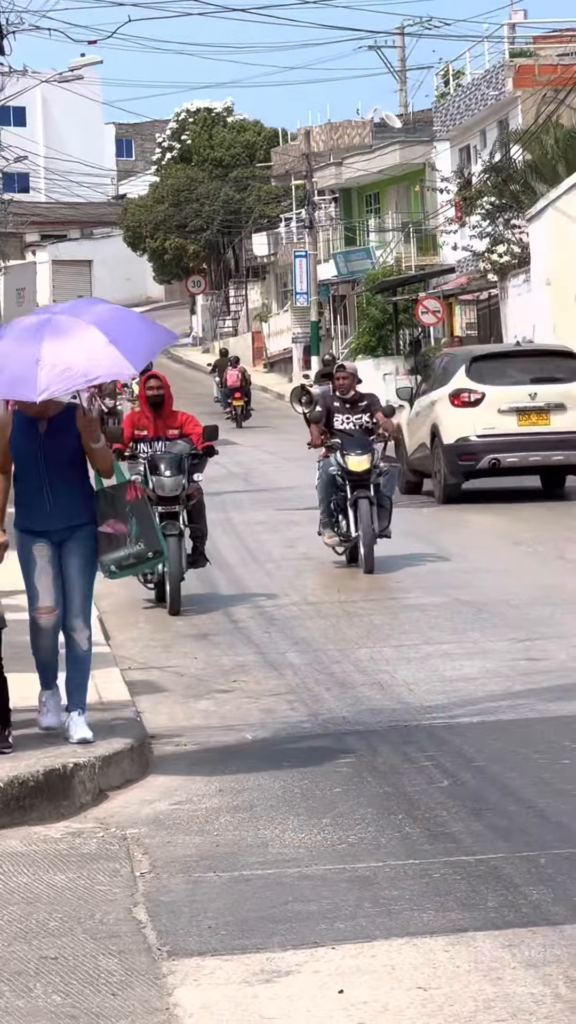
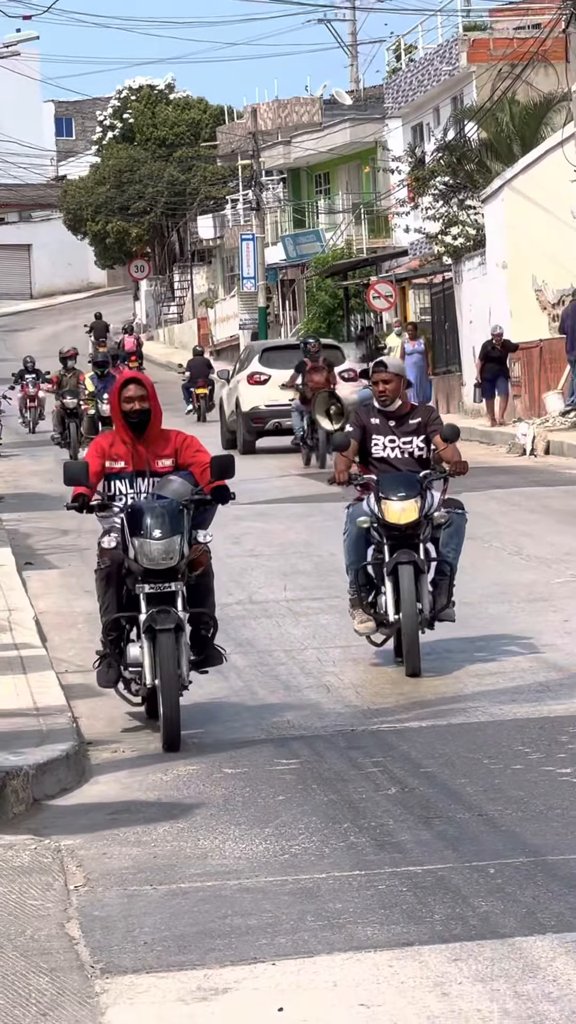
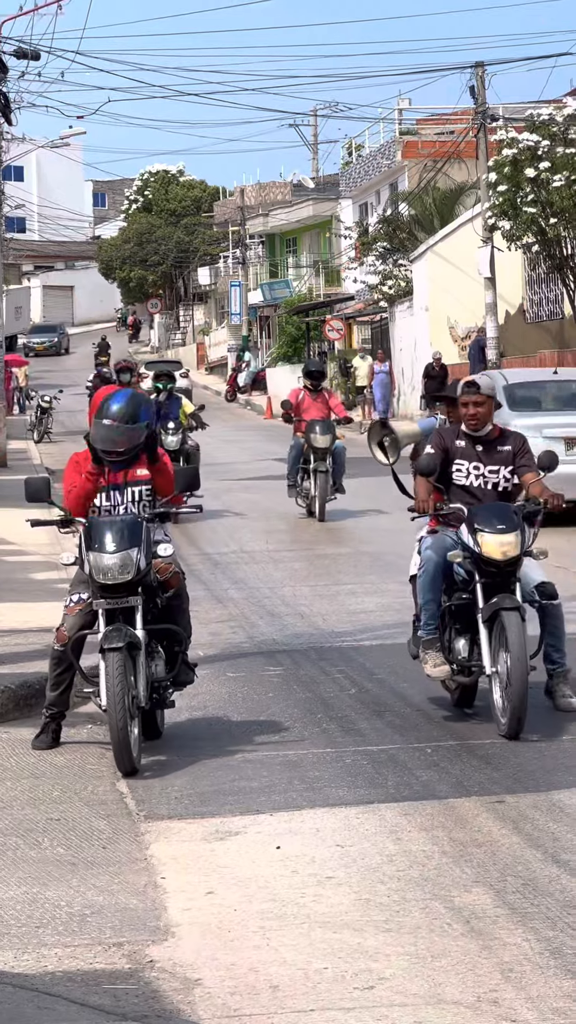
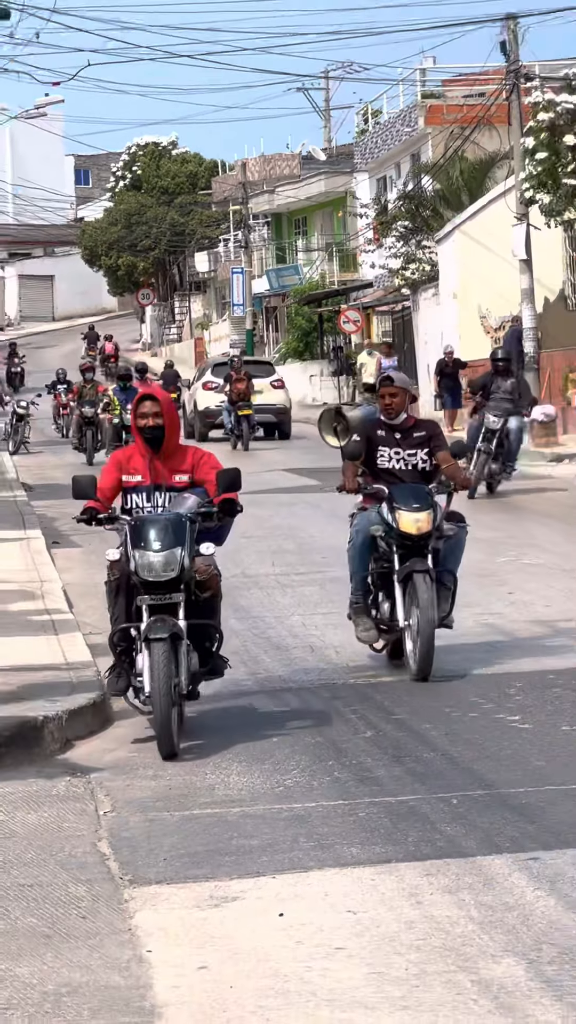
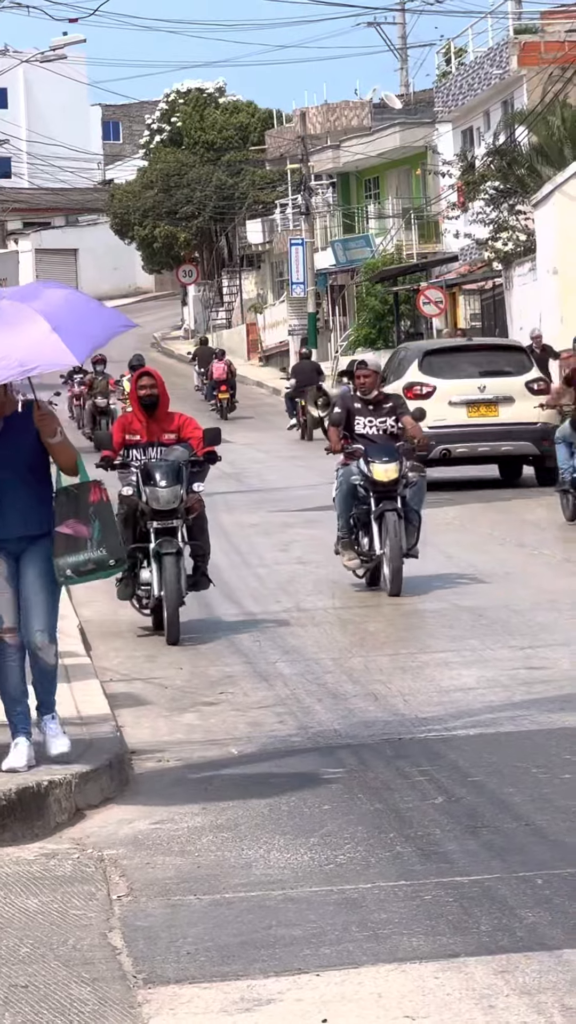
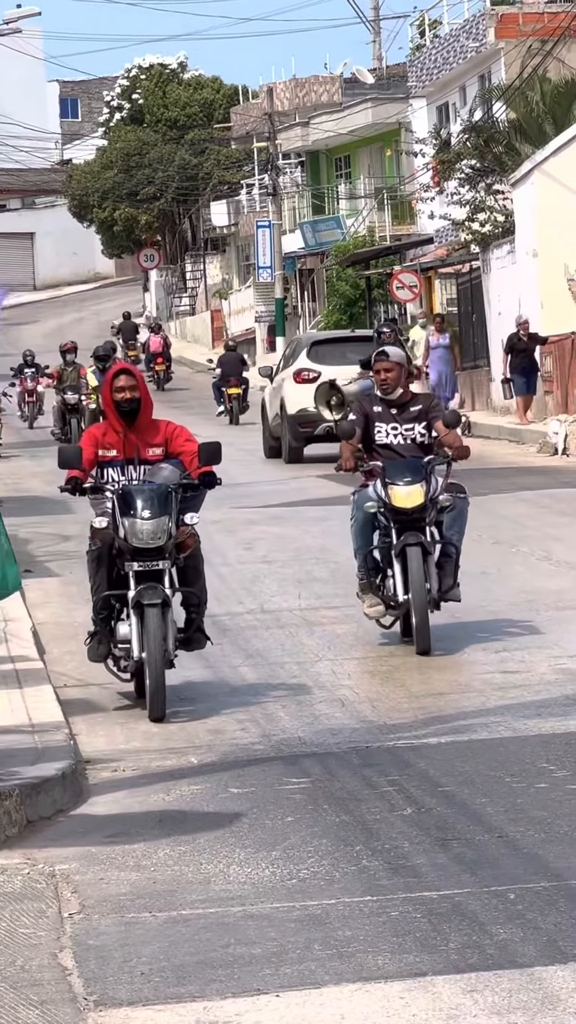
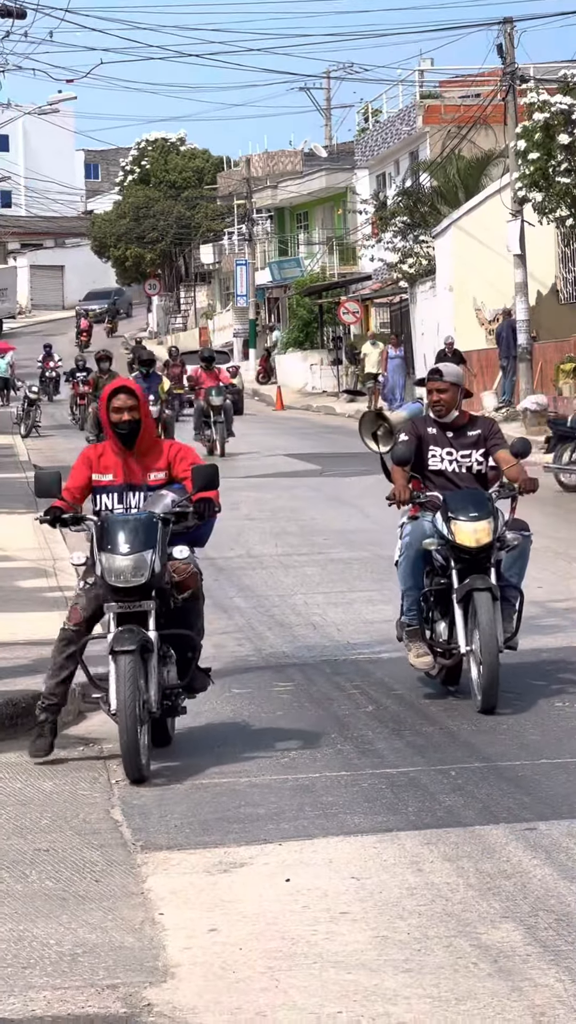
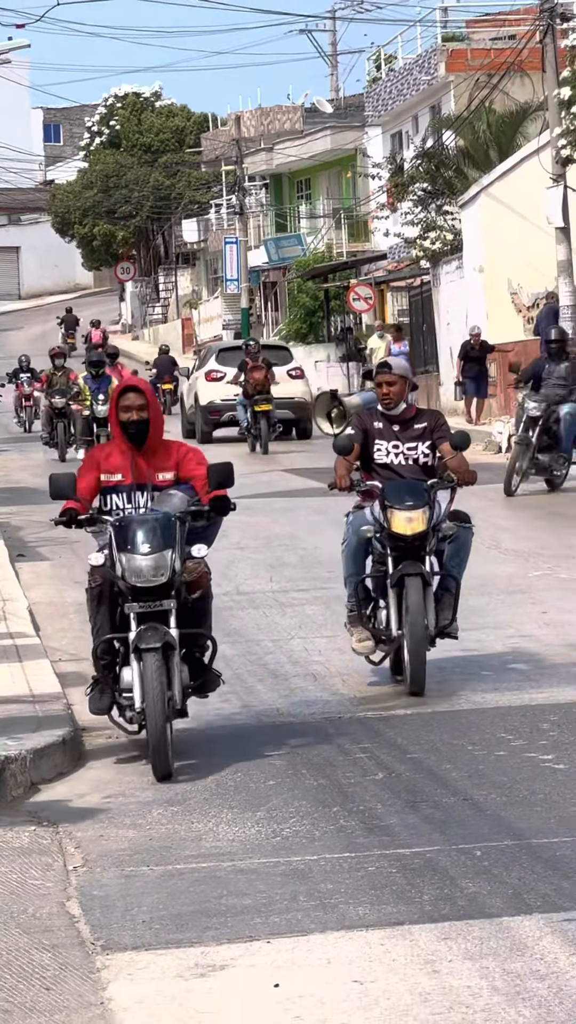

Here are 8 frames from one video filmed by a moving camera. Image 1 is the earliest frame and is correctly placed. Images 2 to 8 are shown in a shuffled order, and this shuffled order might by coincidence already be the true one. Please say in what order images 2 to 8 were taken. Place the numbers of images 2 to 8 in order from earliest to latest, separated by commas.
5, 6, 2, 8, 4, 7, 3
